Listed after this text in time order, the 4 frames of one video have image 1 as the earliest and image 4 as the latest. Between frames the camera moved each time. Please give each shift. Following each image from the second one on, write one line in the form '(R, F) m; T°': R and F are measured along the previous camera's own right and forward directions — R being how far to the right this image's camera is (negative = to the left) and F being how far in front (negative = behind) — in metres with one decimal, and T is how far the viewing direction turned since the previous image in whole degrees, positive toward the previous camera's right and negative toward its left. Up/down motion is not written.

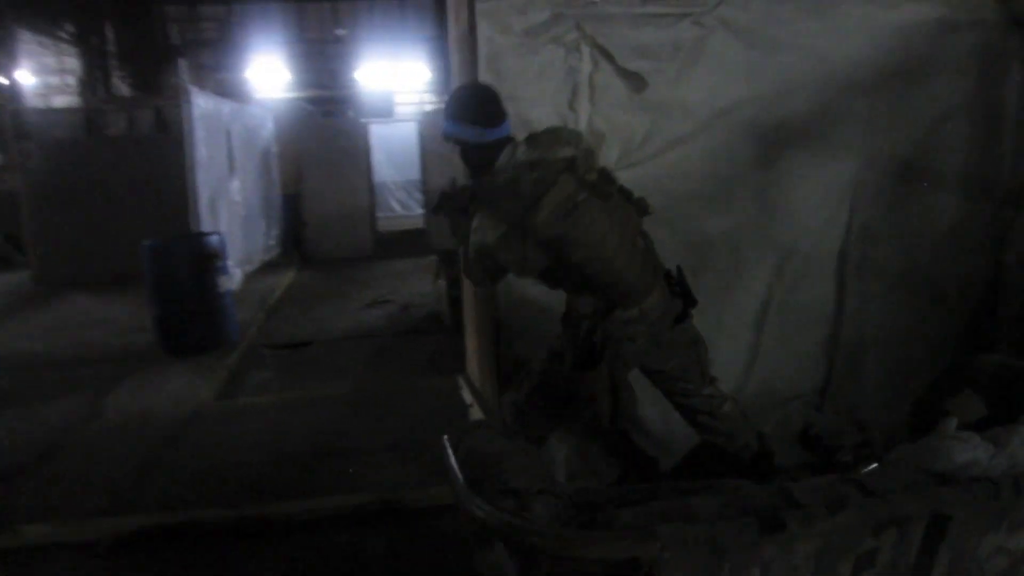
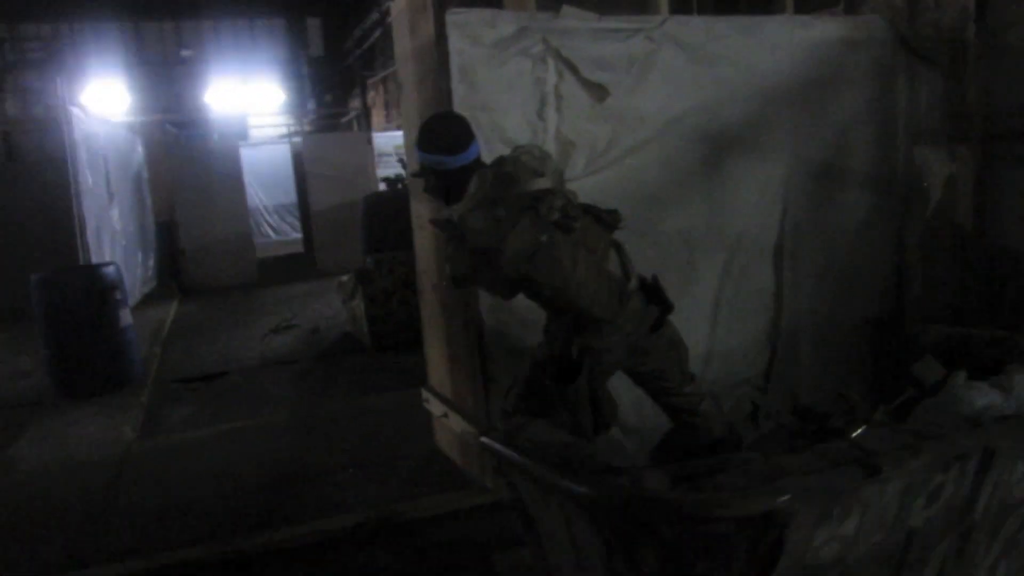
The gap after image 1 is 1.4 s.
(-0.5, 0.0) m; +11°
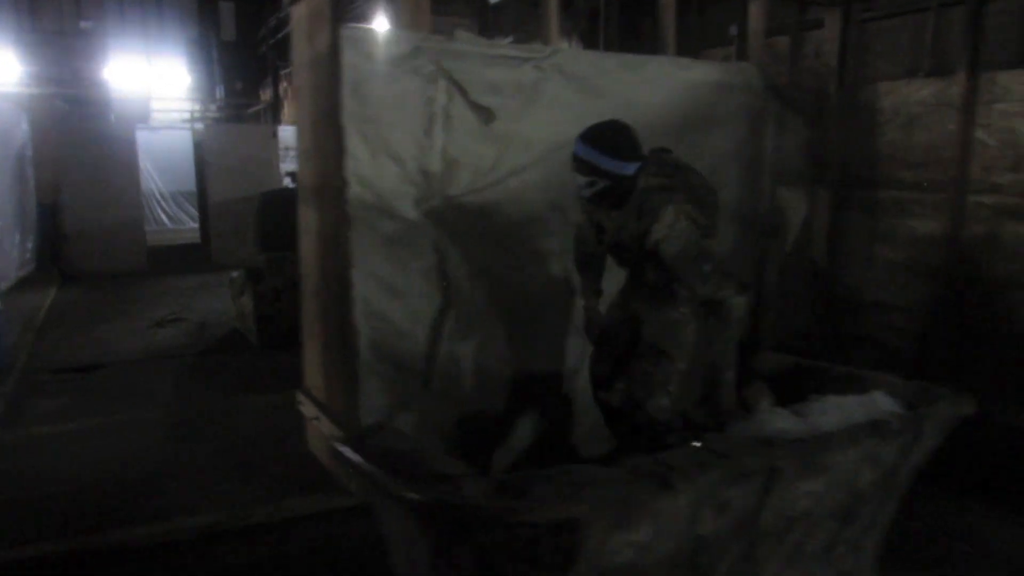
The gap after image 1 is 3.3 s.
(+0.2, -0.1) m; +7°
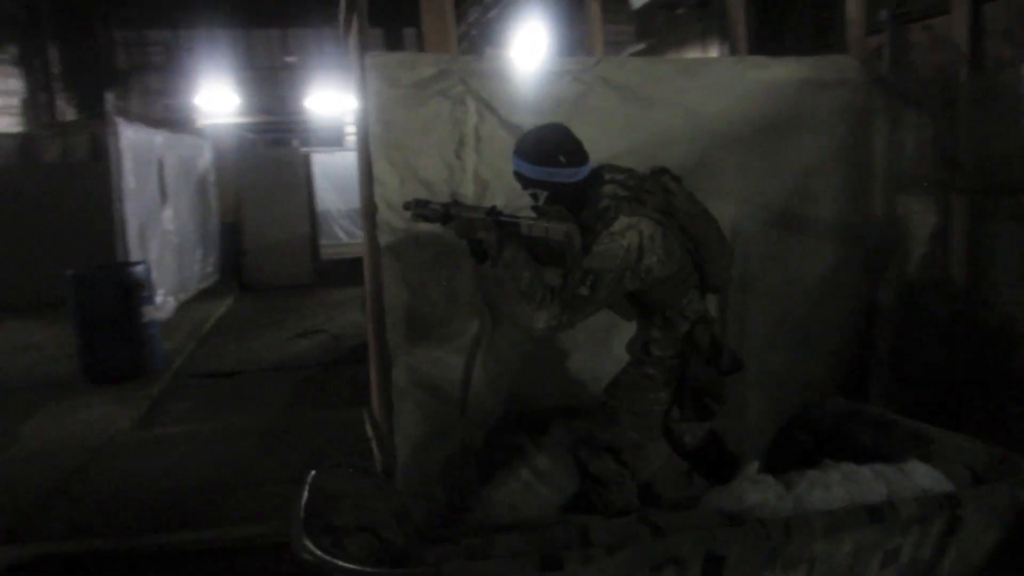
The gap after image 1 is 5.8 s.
(+0.7, +0.3) m; -15°
